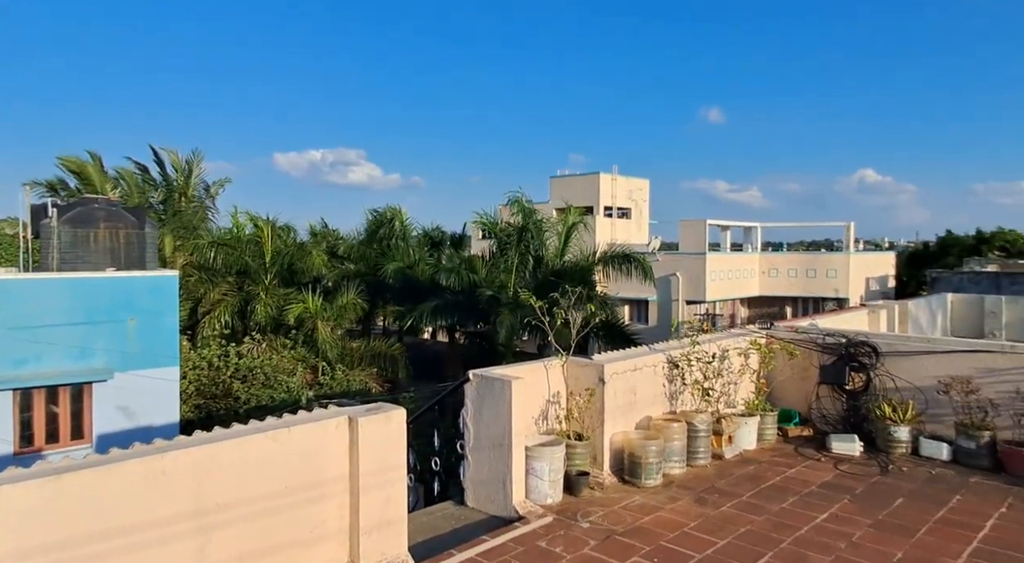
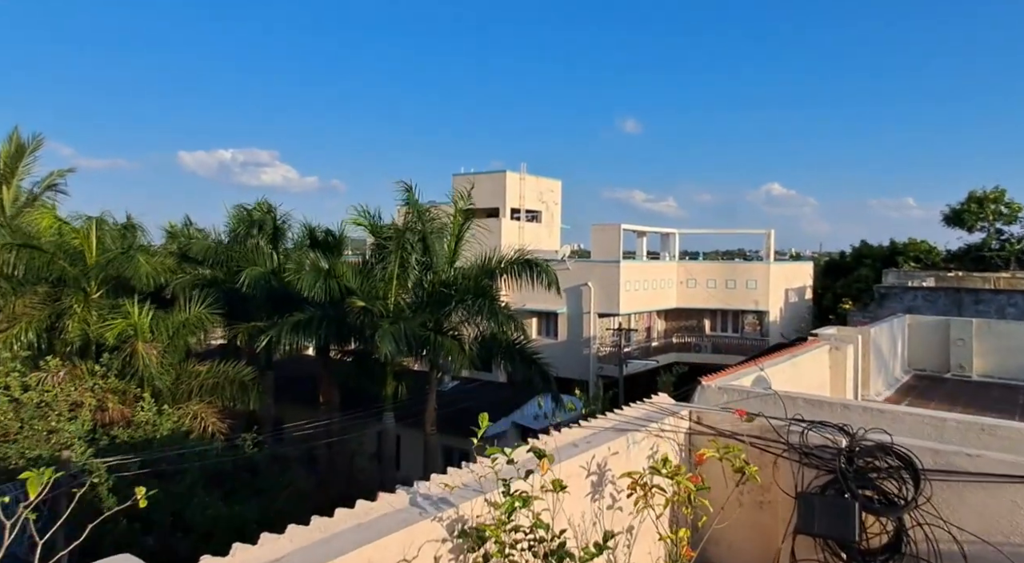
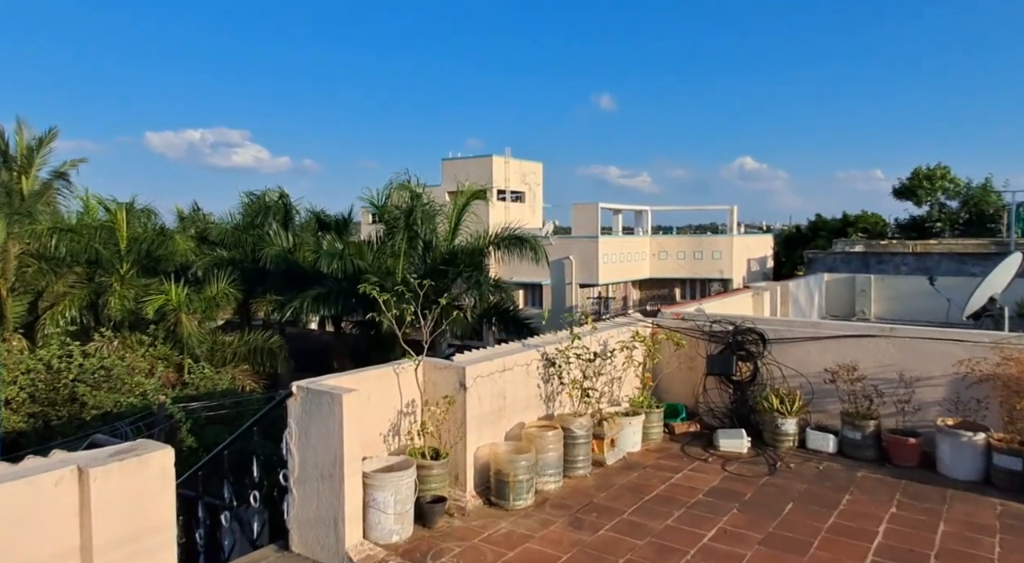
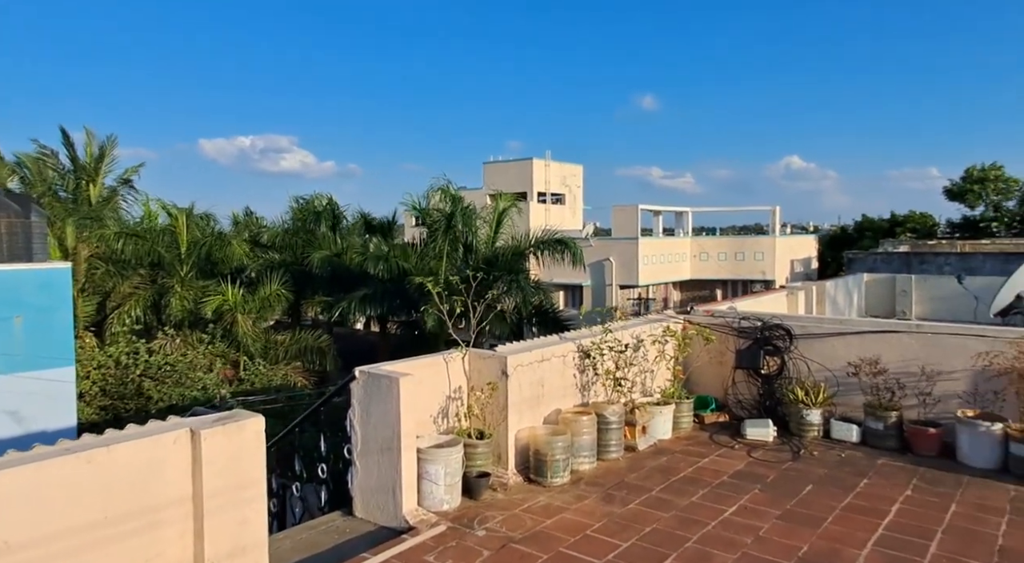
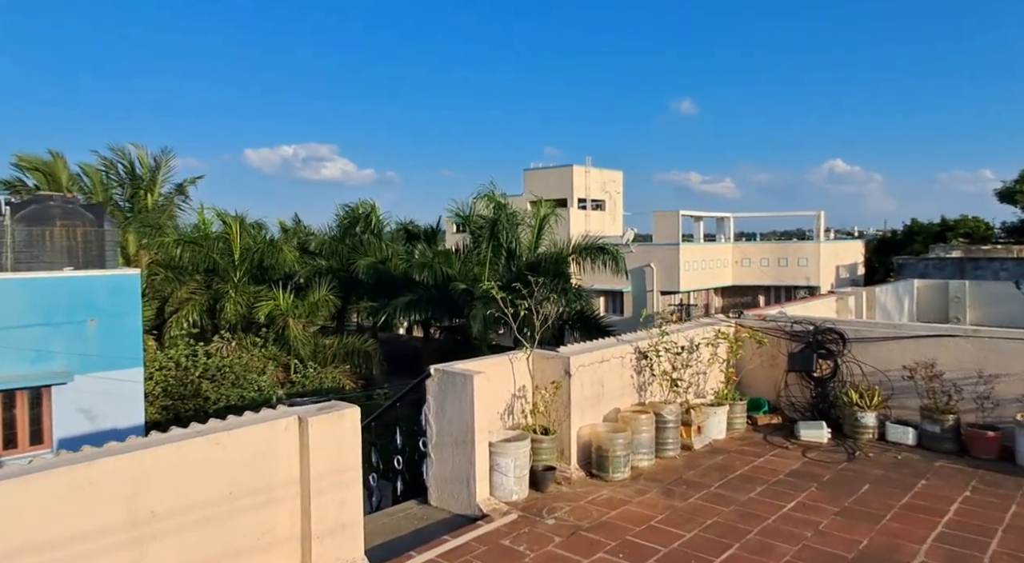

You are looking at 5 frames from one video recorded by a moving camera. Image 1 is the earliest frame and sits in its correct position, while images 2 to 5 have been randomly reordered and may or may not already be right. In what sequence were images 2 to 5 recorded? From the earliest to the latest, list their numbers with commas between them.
5, 4, 3, 2
